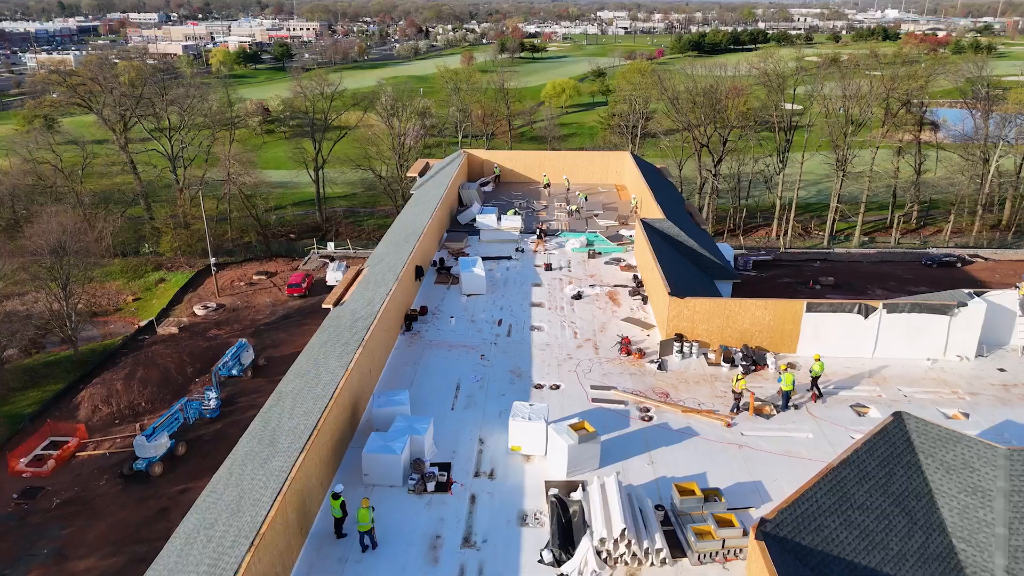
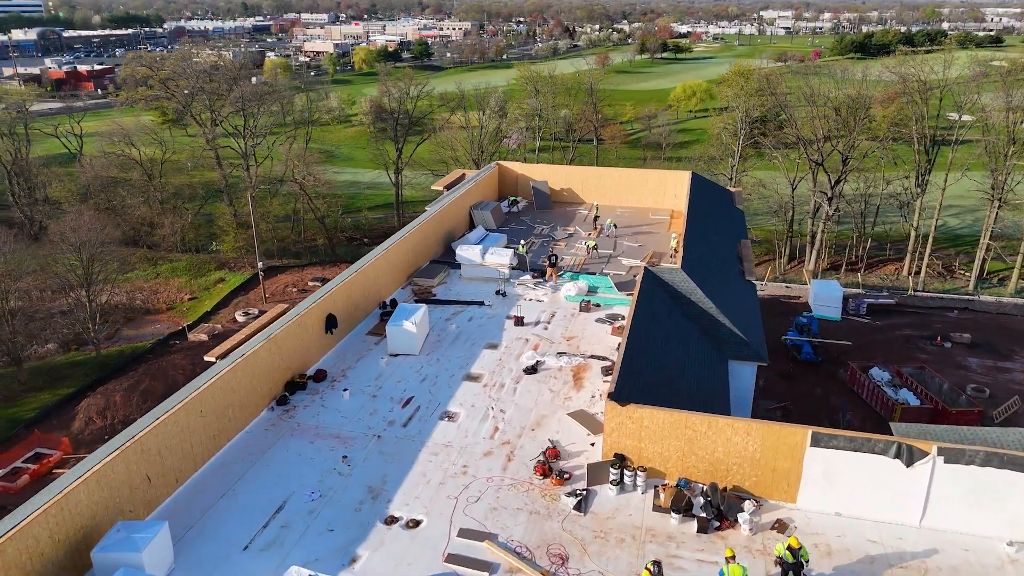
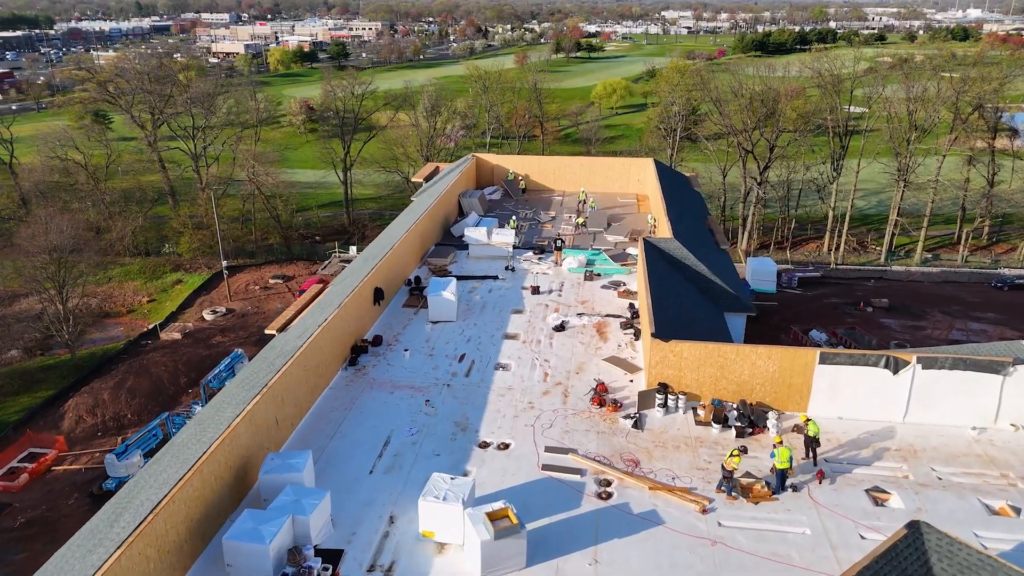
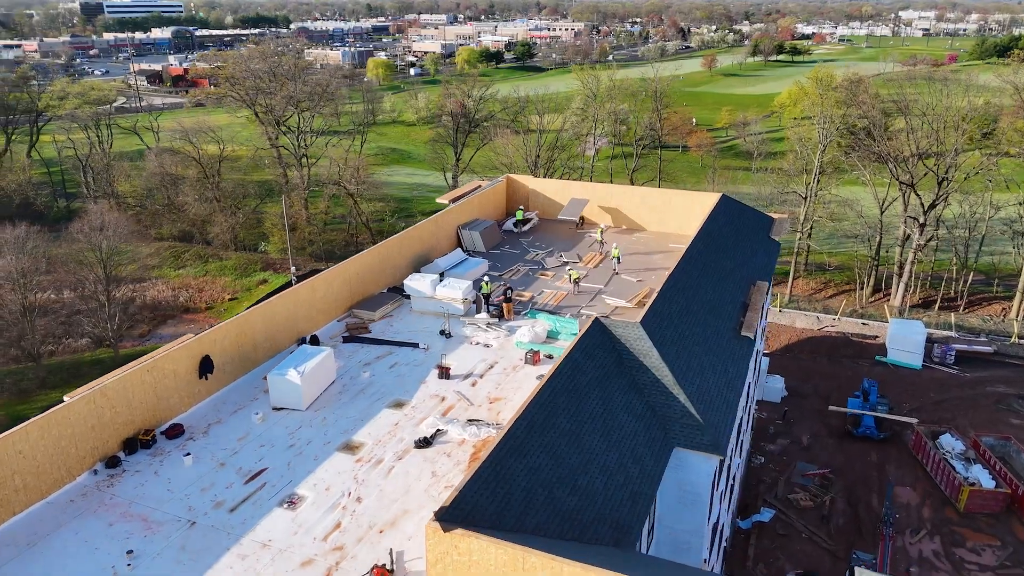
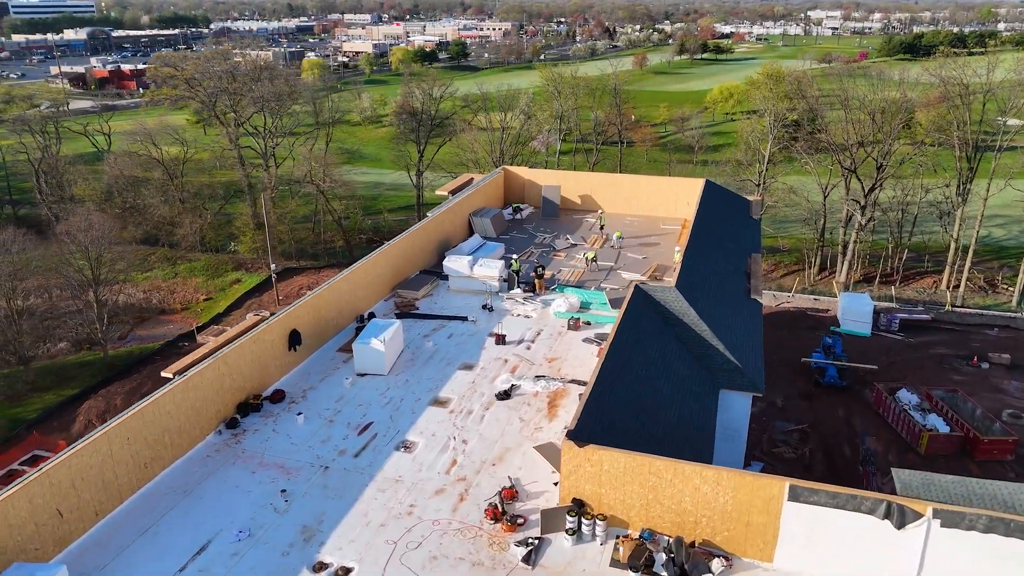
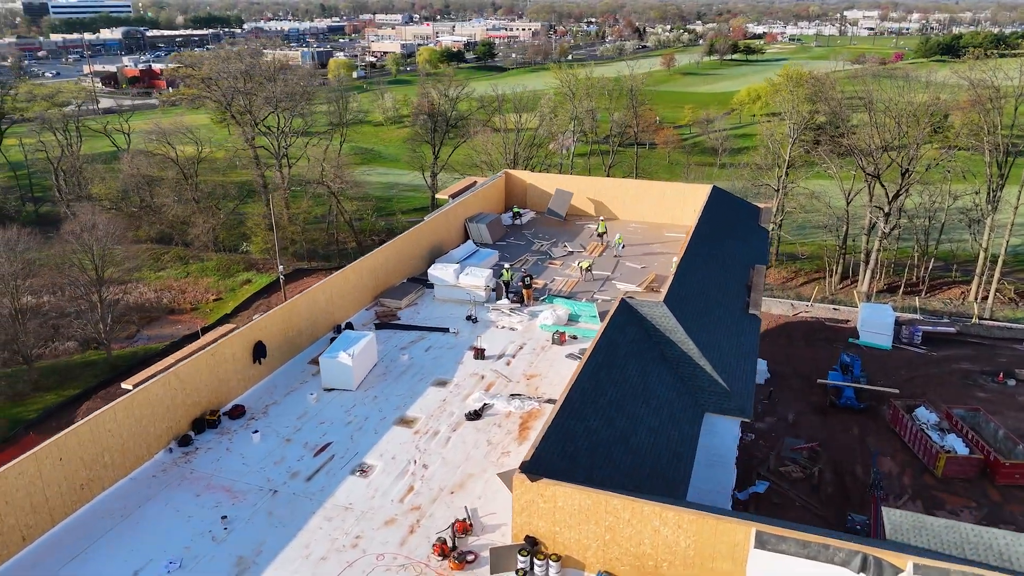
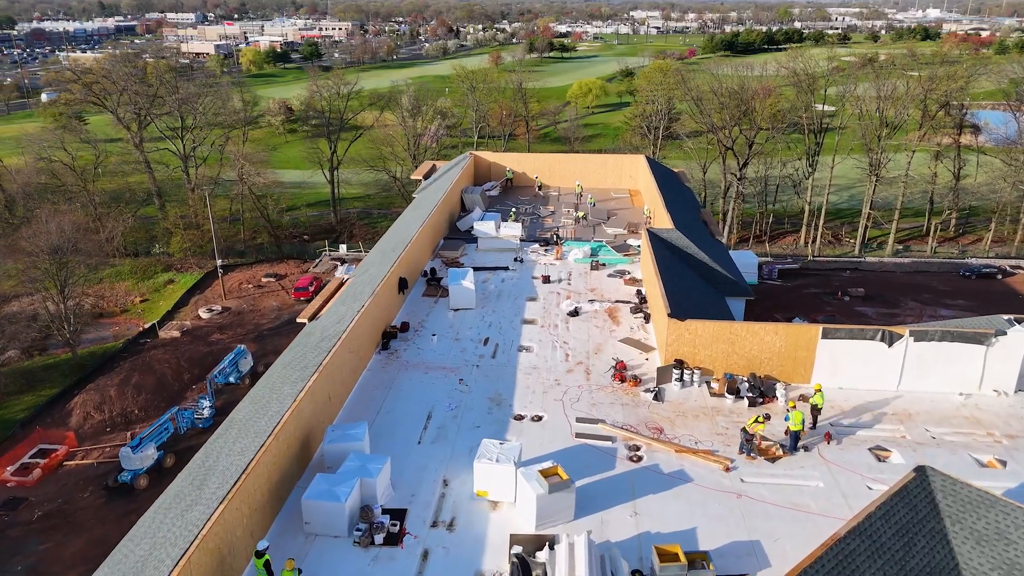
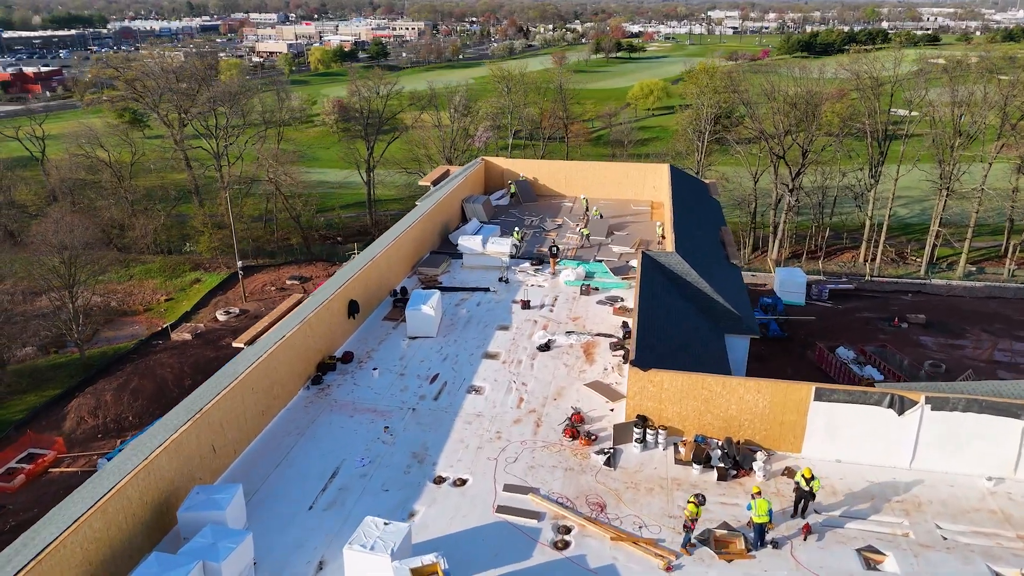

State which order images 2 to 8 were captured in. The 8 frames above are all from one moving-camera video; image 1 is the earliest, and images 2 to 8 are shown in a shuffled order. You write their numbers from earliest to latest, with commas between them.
7, 3, 8, 2, 5, 6, 4
